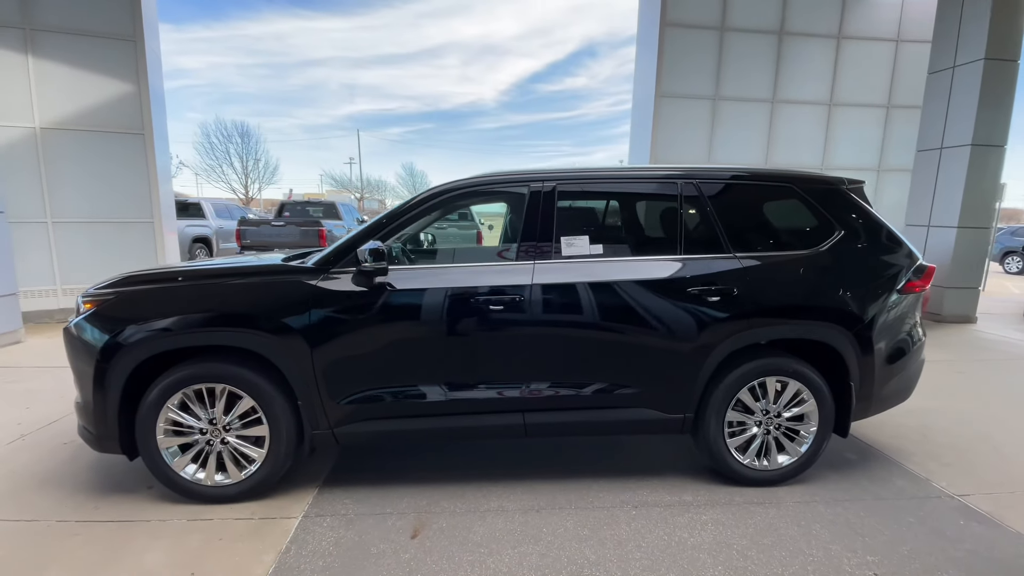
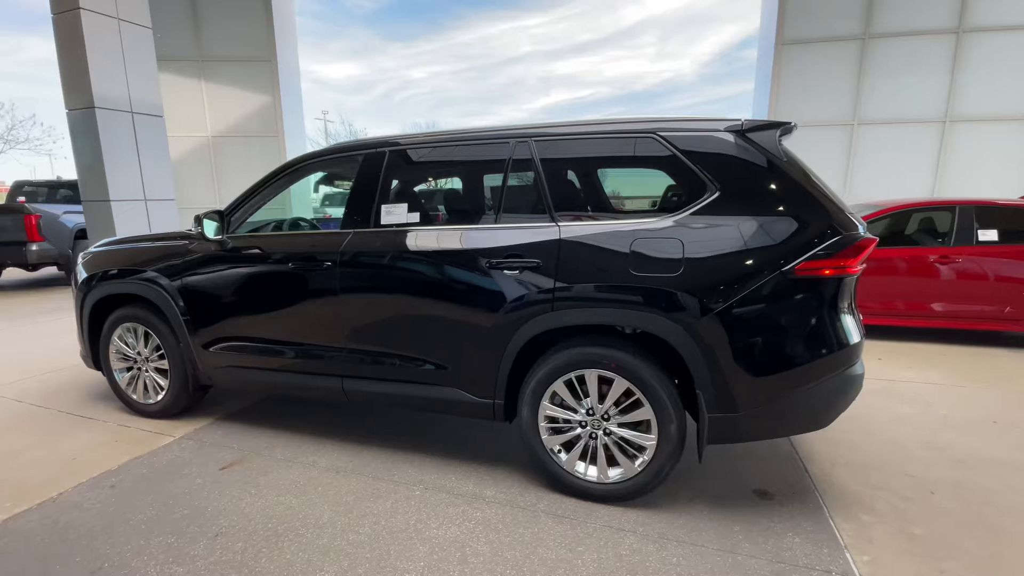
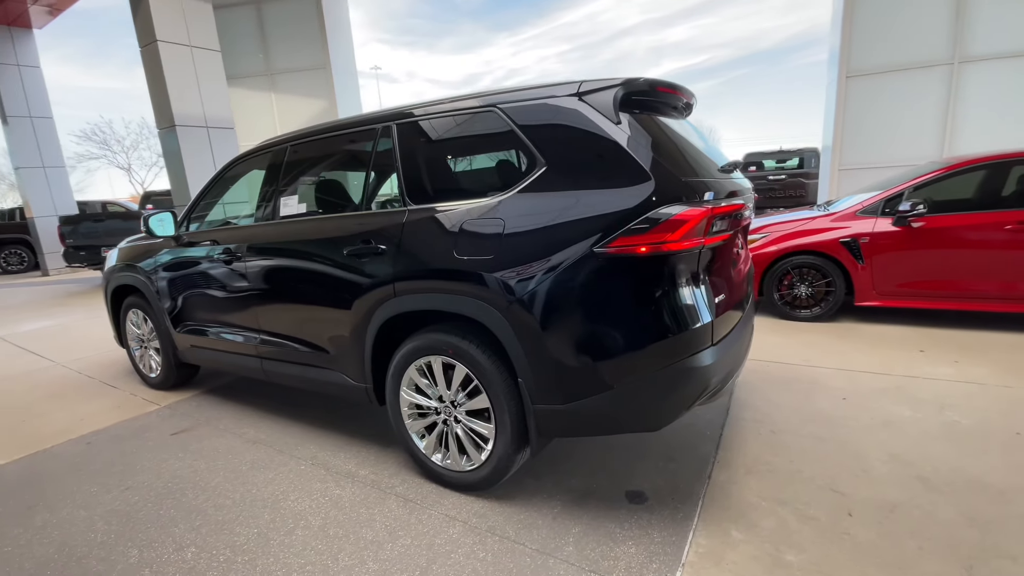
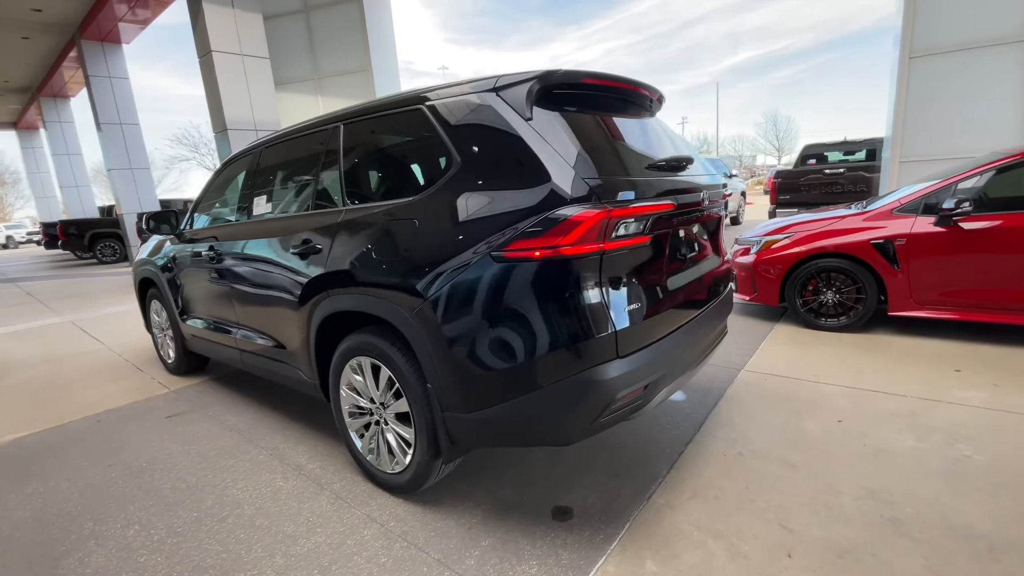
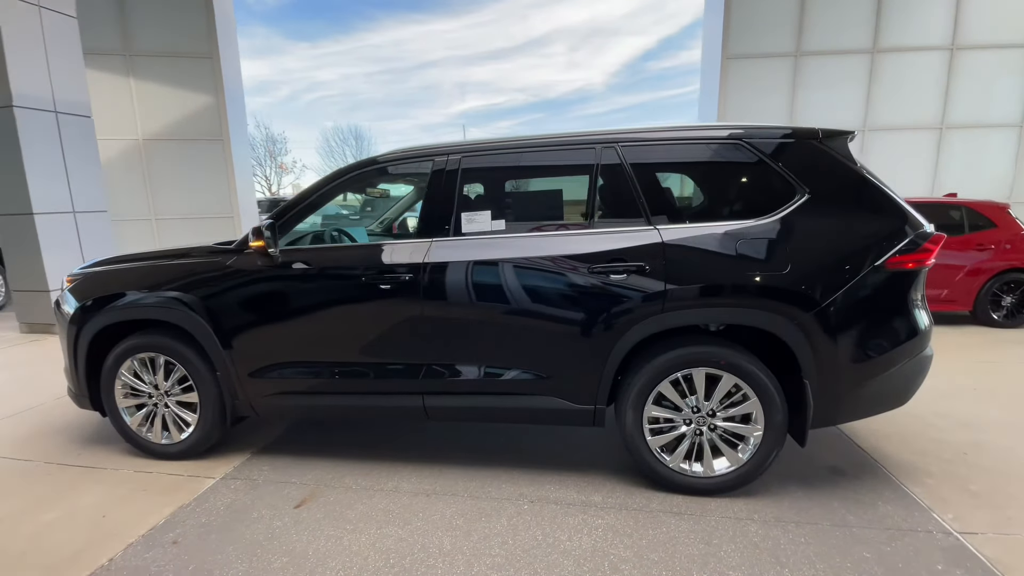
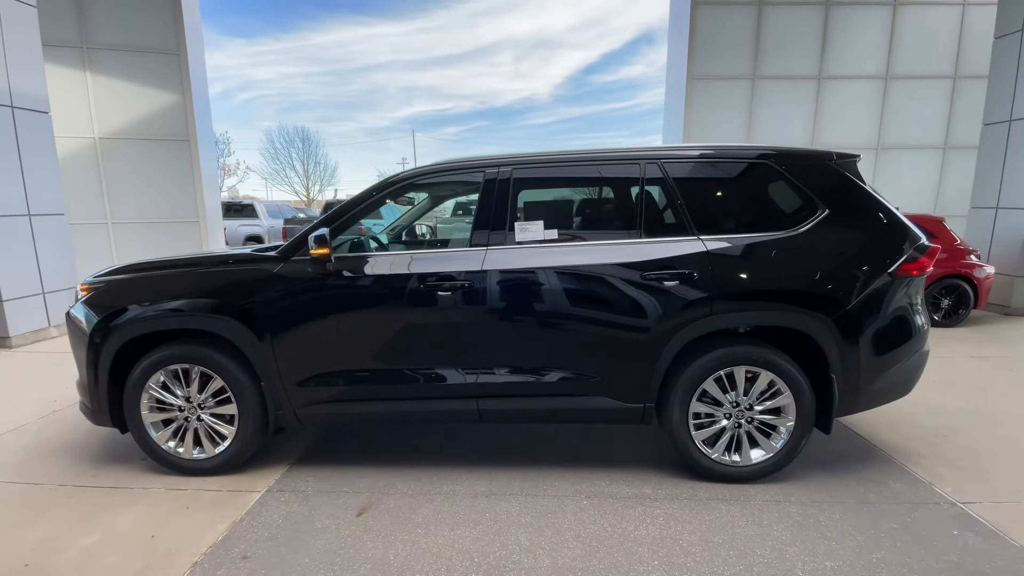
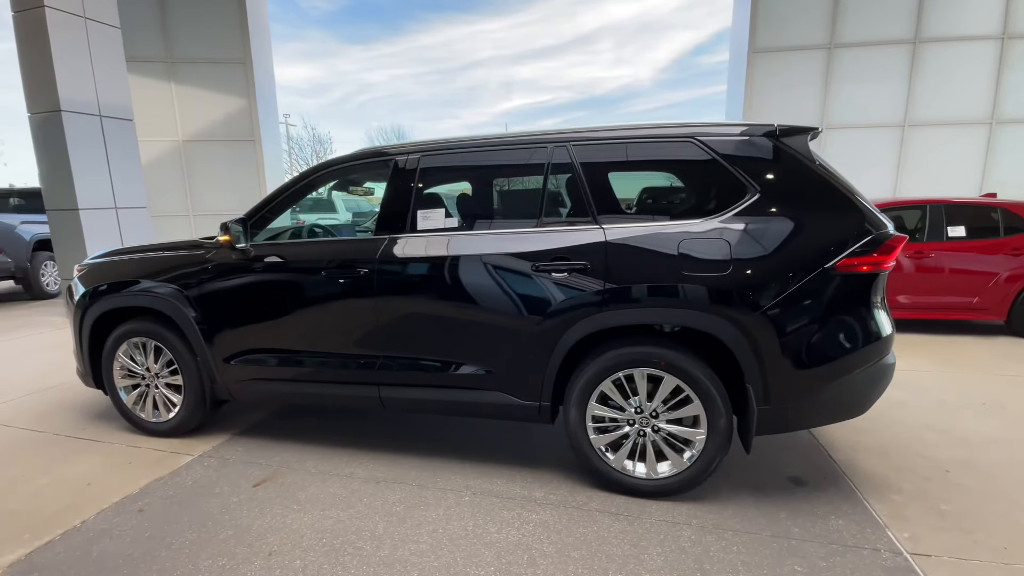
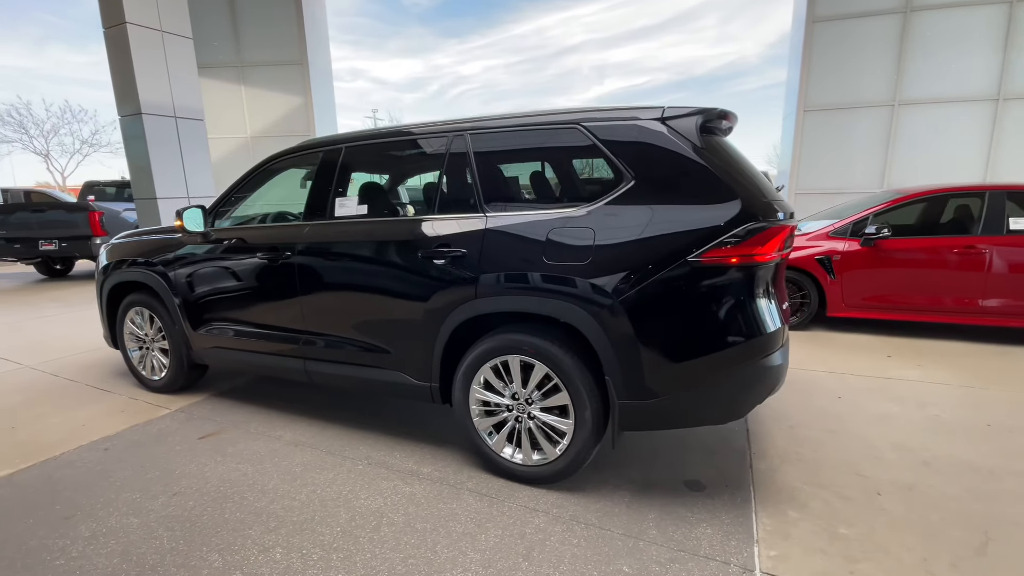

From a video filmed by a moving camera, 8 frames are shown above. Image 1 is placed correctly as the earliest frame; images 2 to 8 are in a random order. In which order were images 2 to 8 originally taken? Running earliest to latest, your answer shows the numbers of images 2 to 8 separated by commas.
6, 5, 7, 2, 8, 3, 4
